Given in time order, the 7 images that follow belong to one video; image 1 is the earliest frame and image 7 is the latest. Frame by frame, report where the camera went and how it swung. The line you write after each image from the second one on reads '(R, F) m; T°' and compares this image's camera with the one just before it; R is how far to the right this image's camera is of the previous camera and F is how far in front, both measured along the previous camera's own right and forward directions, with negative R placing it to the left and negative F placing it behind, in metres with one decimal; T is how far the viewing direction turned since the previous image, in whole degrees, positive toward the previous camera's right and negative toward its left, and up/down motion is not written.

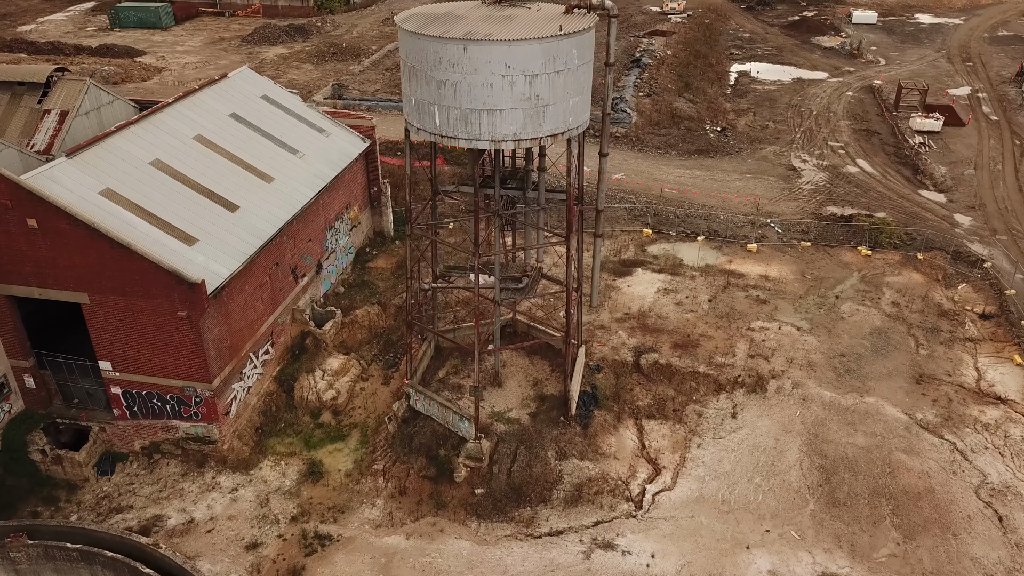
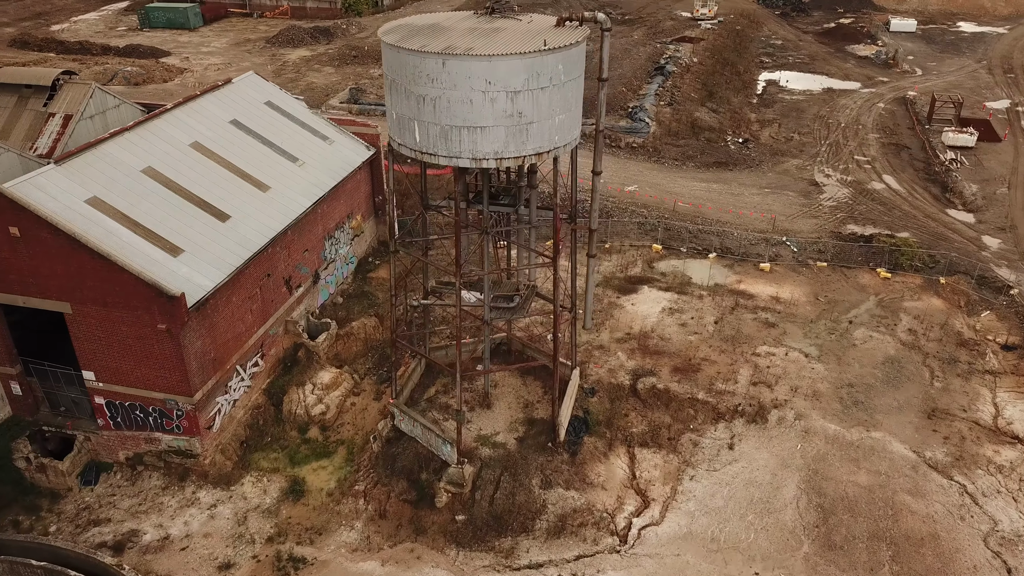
(+1.1, +0.7) m; -3°
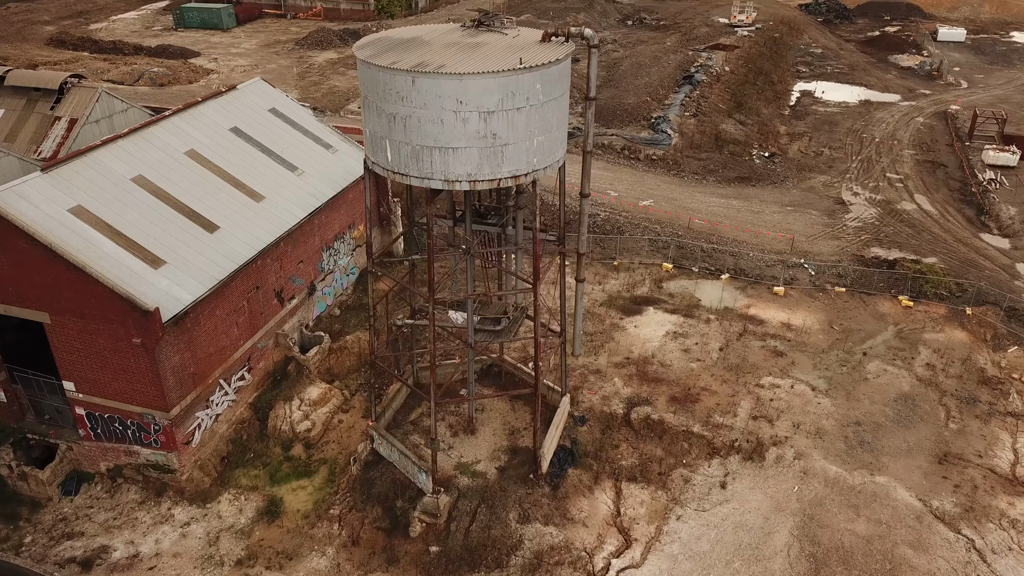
(+1.3, +0.8) m; -3°
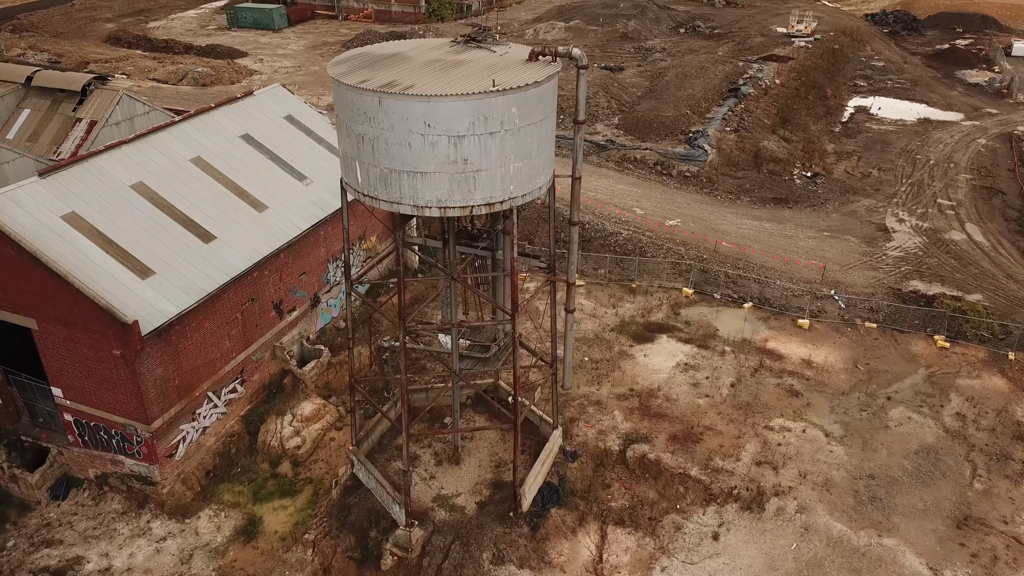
(+1.6, +0.9) m; -4°
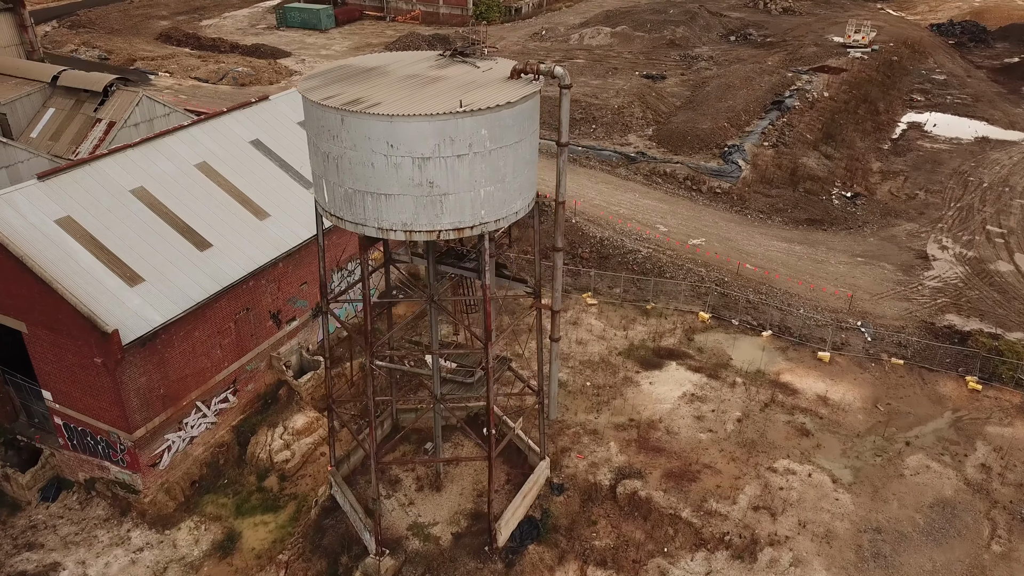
(+1.5, +0.8) m; -4°
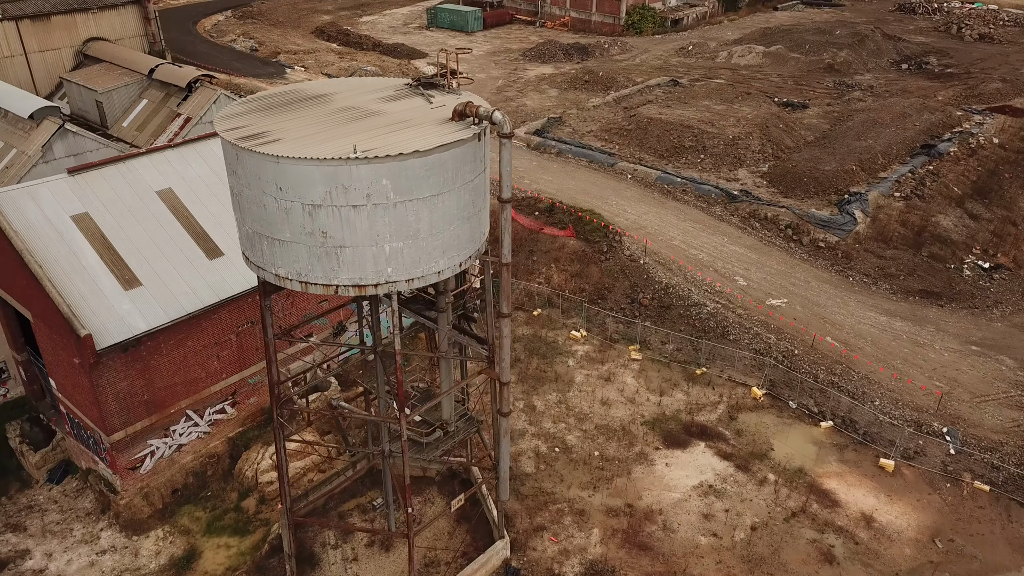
(+3.7, +2.3) m; -12°
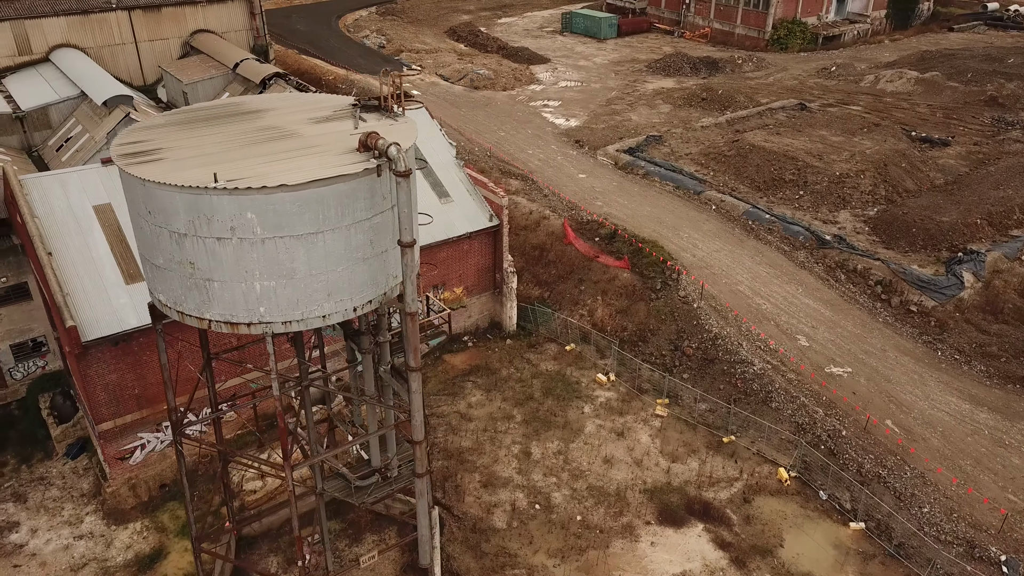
(+3.5, +1.8) m; -11°
